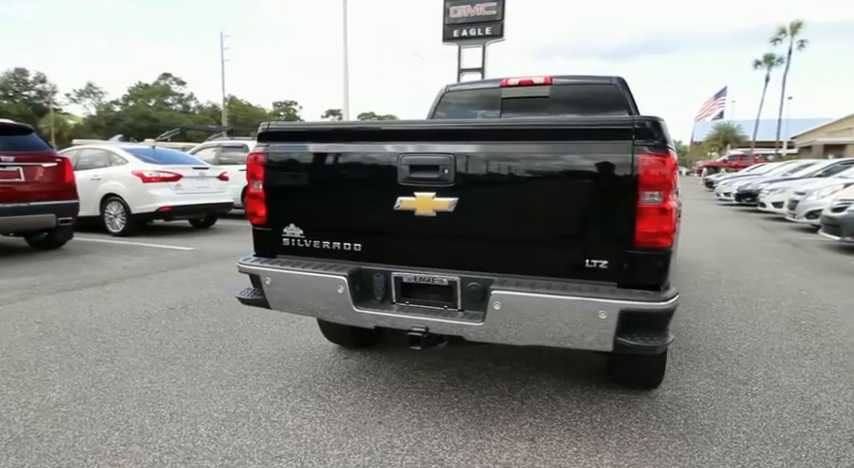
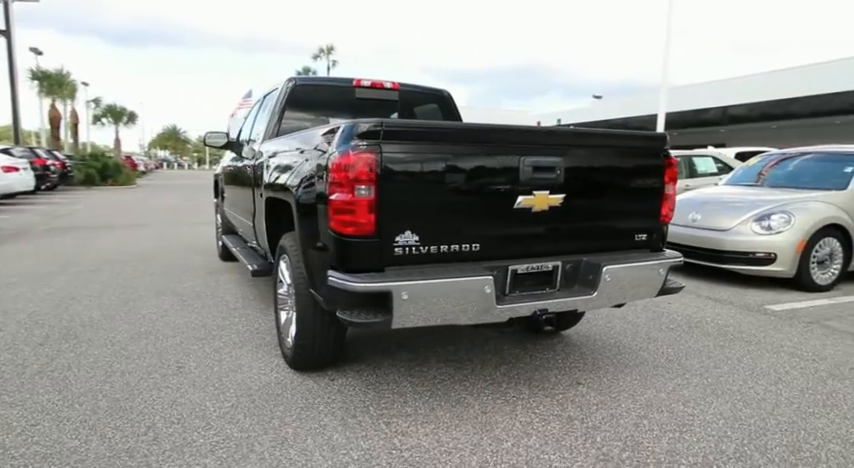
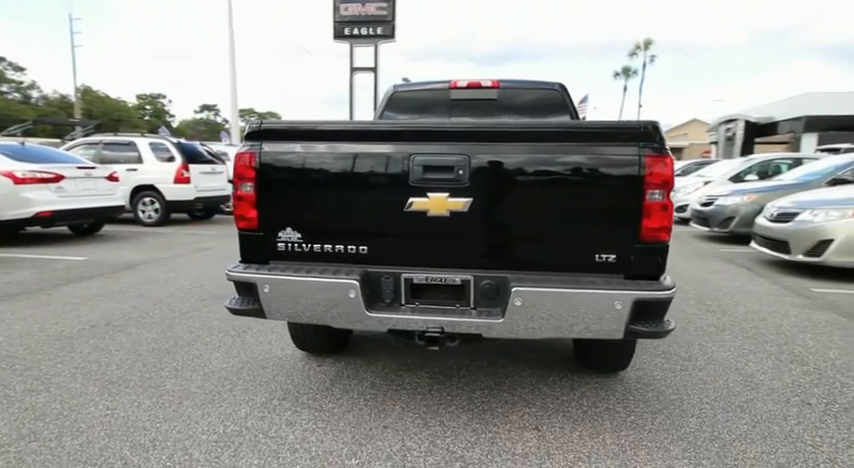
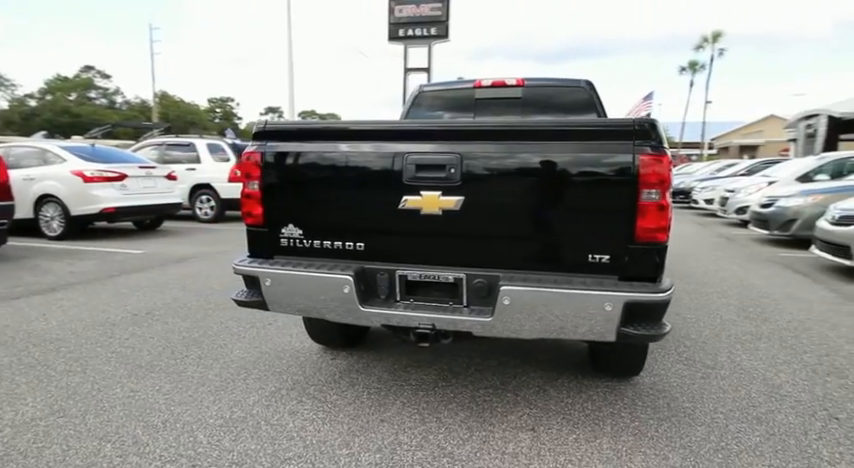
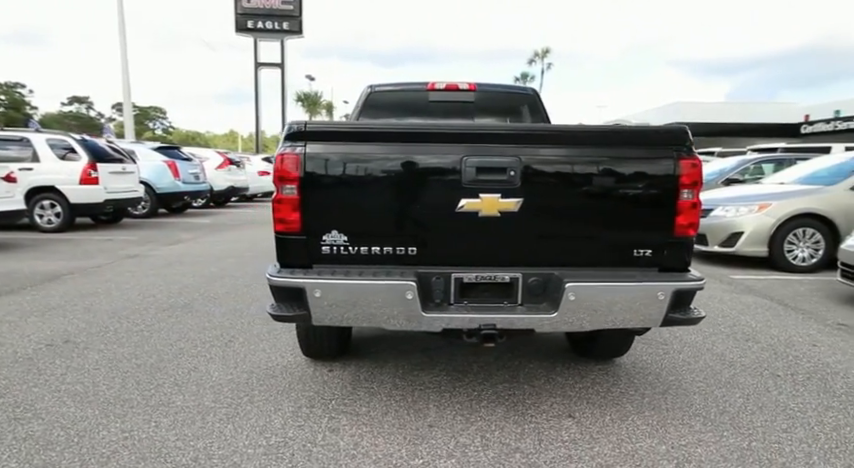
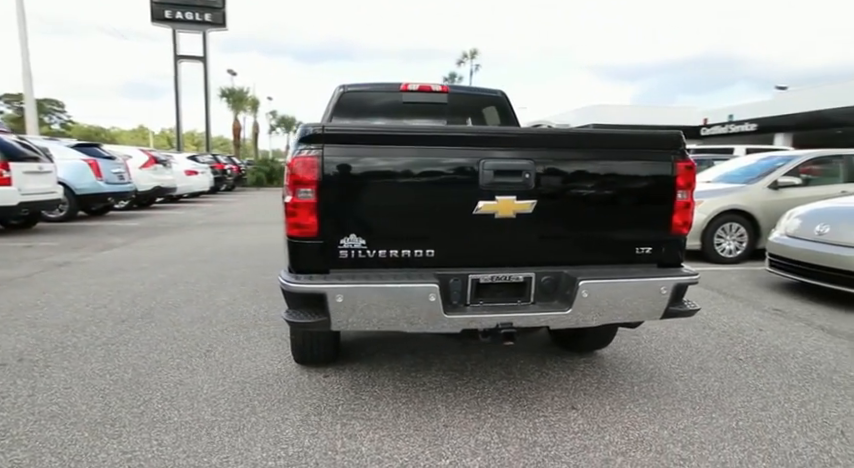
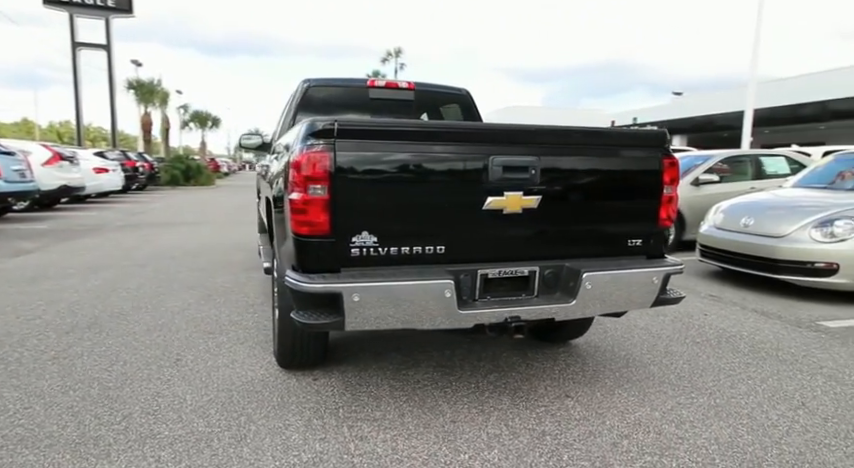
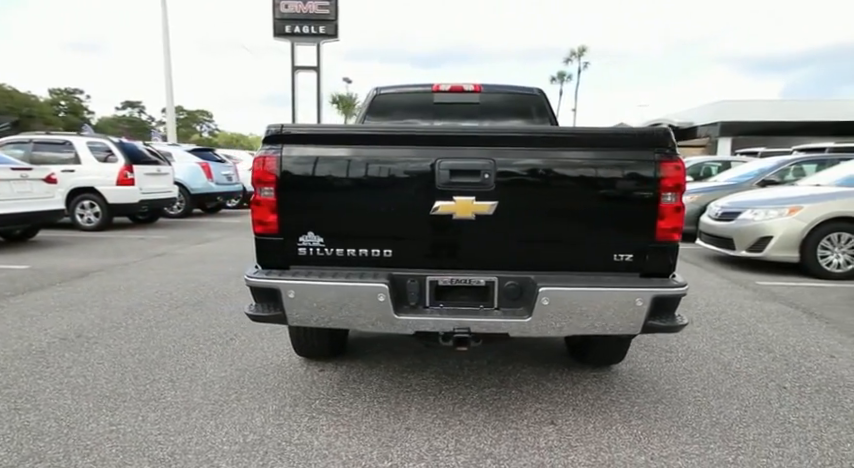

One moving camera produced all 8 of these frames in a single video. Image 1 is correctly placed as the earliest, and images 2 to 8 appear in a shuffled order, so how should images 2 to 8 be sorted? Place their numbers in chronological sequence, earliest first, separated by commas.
4, 3, 8, 5, 6, 7, 2
